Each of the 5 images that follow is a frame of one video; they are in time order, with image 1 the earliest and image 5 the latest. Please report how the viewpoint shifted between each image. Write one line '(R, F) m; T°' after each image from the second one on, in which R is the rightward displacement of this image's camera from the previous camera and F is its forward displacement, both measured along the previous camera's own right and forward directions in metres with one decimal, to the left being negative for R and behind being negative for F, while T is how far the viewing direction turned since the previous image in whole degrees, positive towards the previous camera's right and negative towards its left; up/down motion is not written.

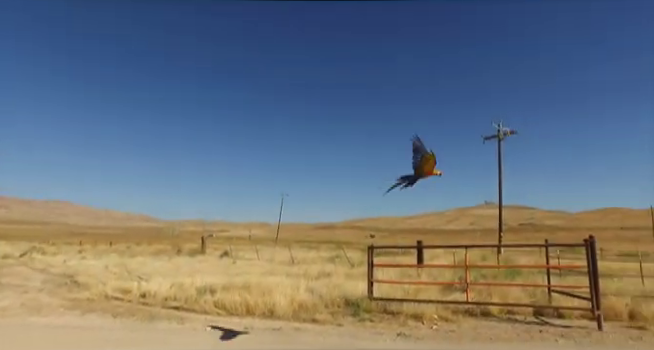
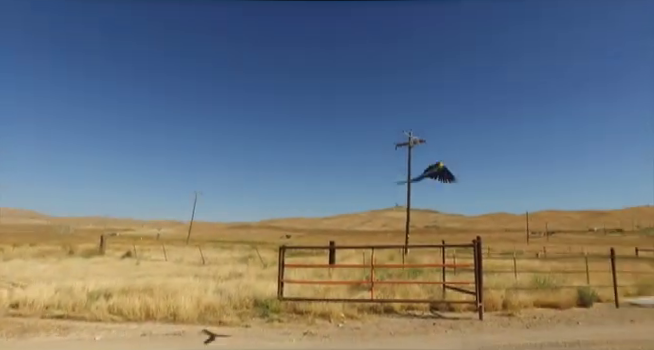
(+0.6, 0.0) m; +11°
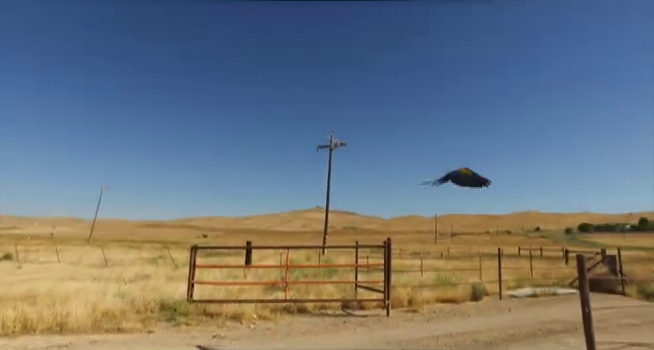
(+0.7, -0.1) m; +10°
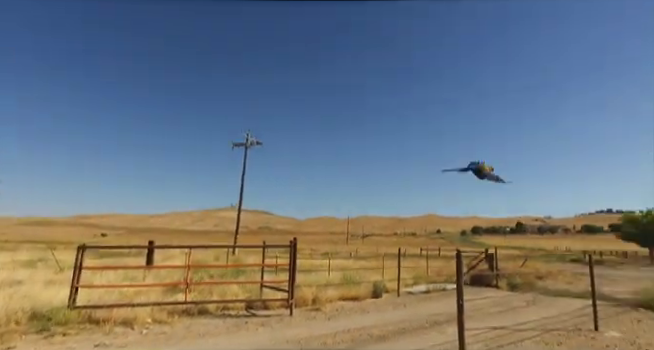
(+1.1, -0.2) m; +9°
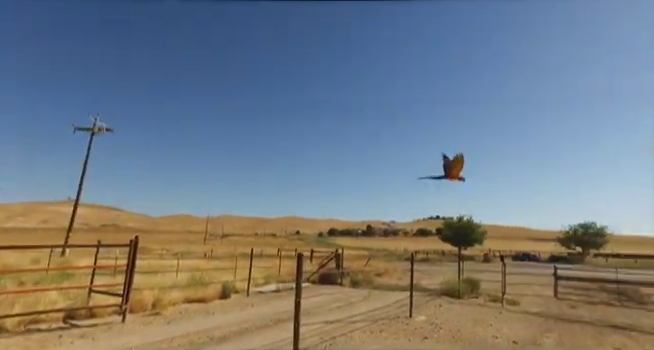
(+1.4, -0.3) m; +16°
